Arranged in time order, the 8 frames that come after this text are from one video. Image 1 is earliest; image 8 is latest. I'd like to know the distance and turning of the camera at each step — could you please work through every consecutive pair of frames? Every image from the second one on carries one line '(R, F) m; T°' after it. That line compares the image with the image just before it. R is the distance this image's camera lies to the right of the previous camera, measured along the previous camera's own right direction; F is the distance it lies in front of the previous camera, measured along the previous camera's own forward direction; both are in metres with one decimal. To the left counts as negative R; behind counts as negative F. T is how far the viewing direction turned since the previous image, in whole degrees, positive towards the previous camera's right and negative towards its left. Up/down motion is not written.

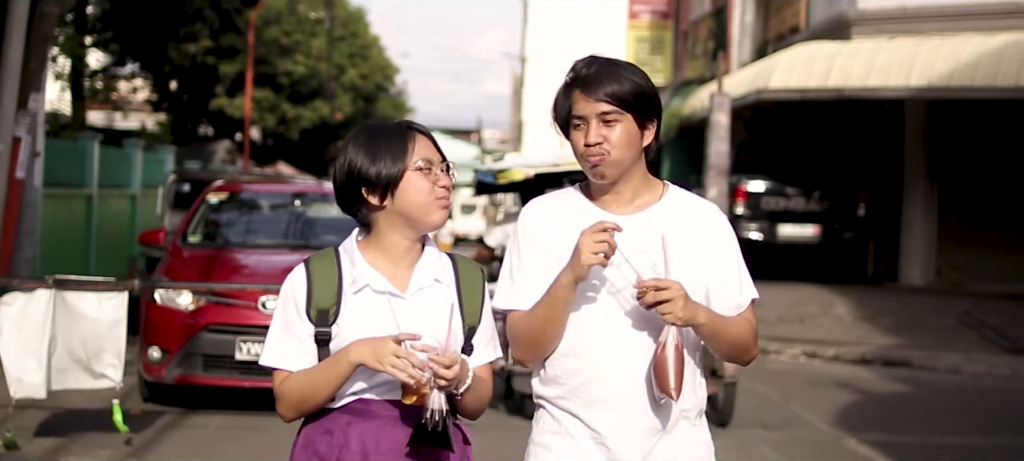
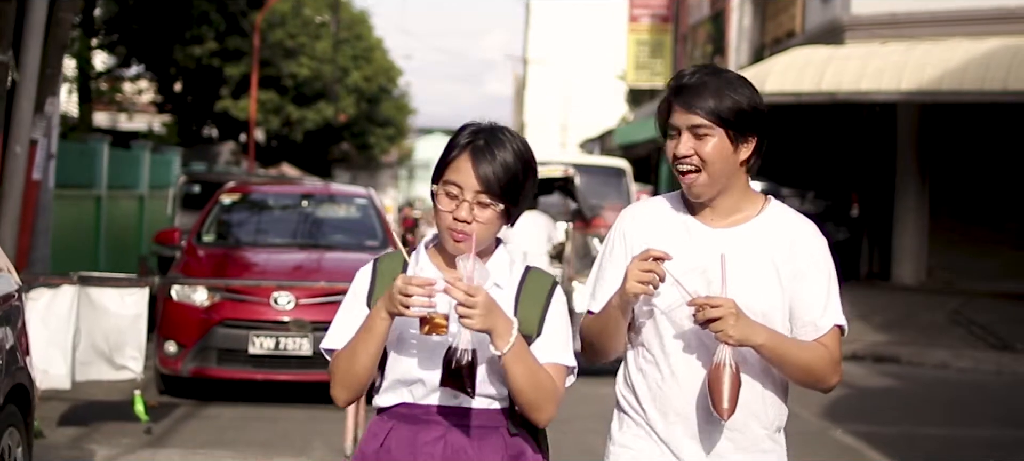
(0.0, -0.4) m; 0°
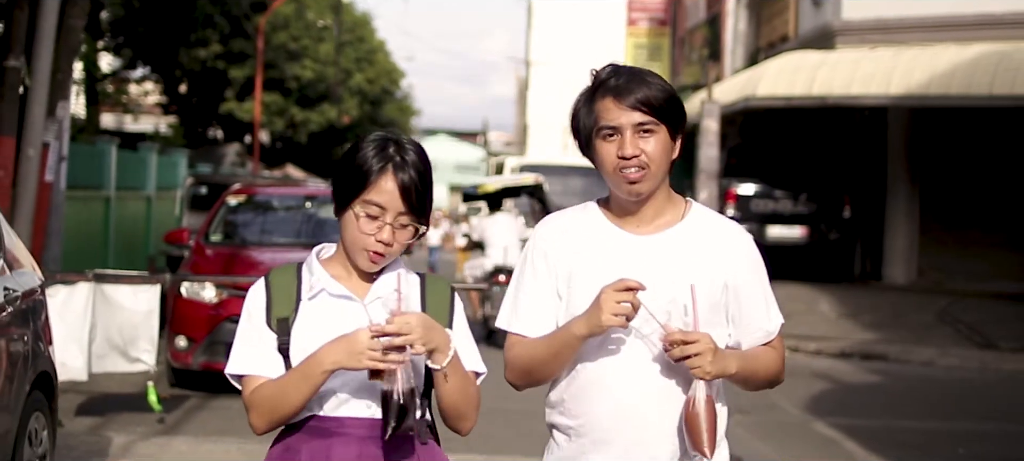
(+0.1, -0.4) m; 0°
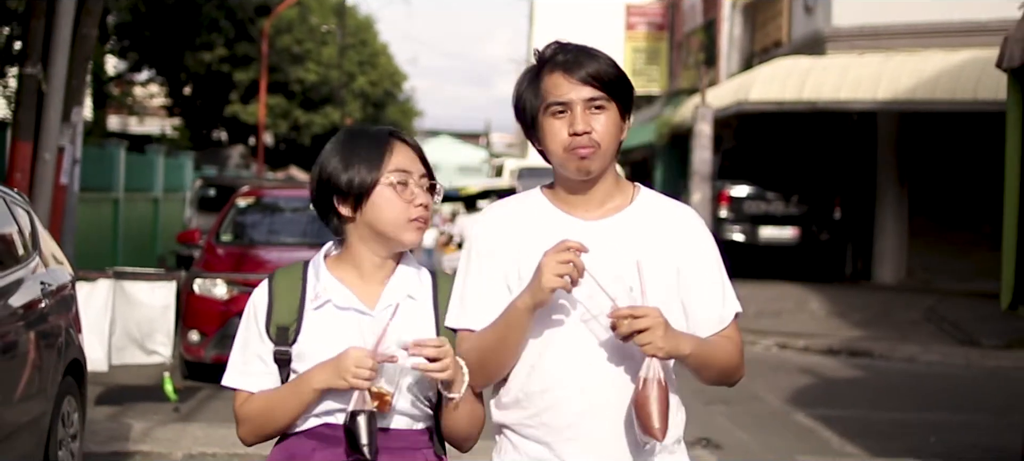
(0.0, -0.5) m; 0°
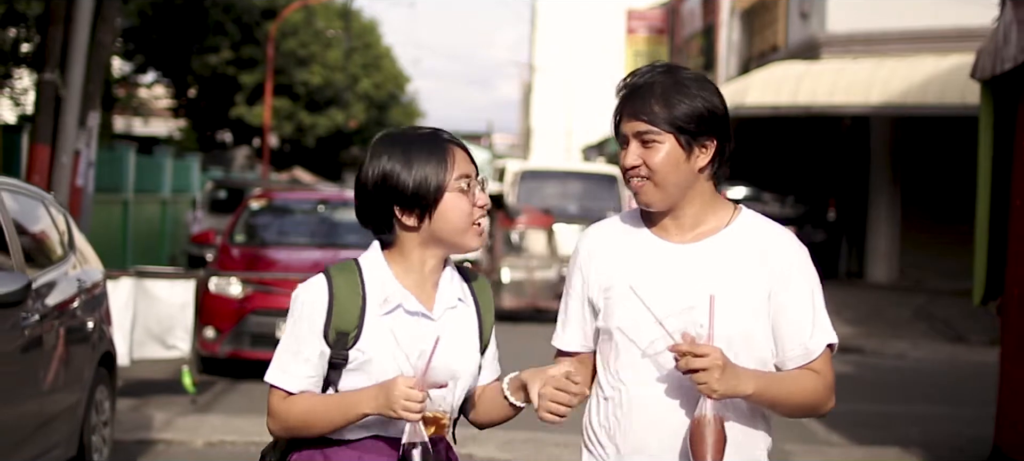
(0.0, -0.4) m; 0°
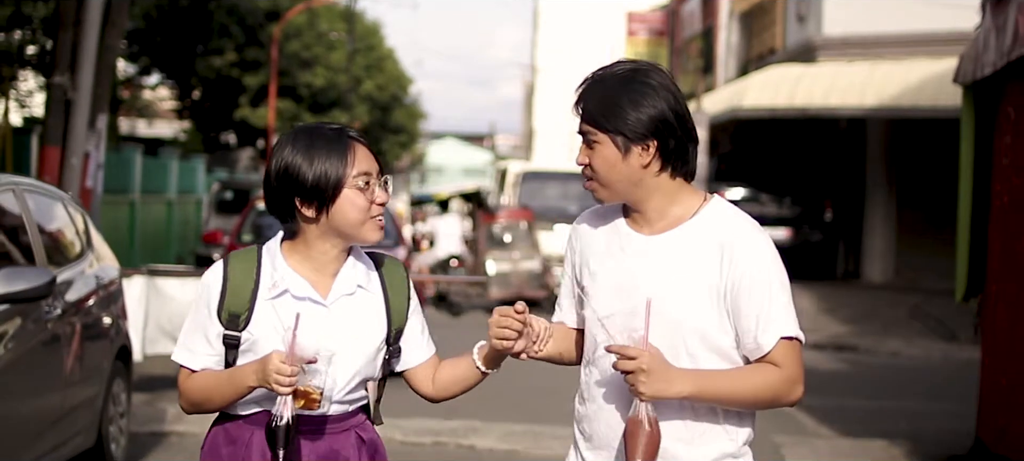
(0.0, -0.3) m; 0°
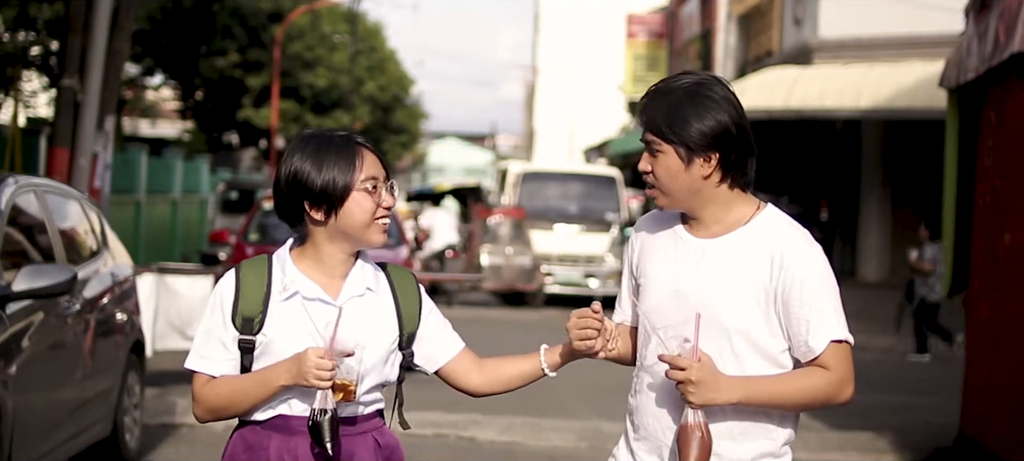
(0.0, -0.3) m; 0°
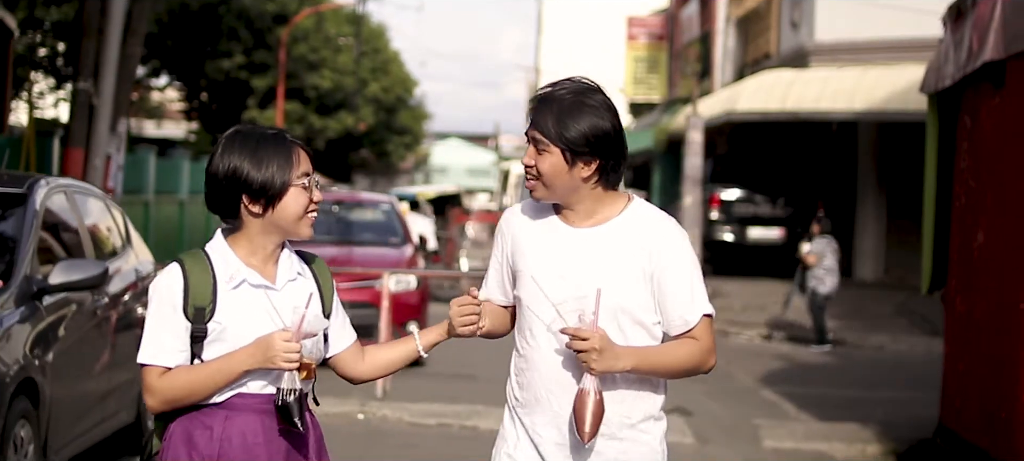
(0.0, -0.4) m; 0°
